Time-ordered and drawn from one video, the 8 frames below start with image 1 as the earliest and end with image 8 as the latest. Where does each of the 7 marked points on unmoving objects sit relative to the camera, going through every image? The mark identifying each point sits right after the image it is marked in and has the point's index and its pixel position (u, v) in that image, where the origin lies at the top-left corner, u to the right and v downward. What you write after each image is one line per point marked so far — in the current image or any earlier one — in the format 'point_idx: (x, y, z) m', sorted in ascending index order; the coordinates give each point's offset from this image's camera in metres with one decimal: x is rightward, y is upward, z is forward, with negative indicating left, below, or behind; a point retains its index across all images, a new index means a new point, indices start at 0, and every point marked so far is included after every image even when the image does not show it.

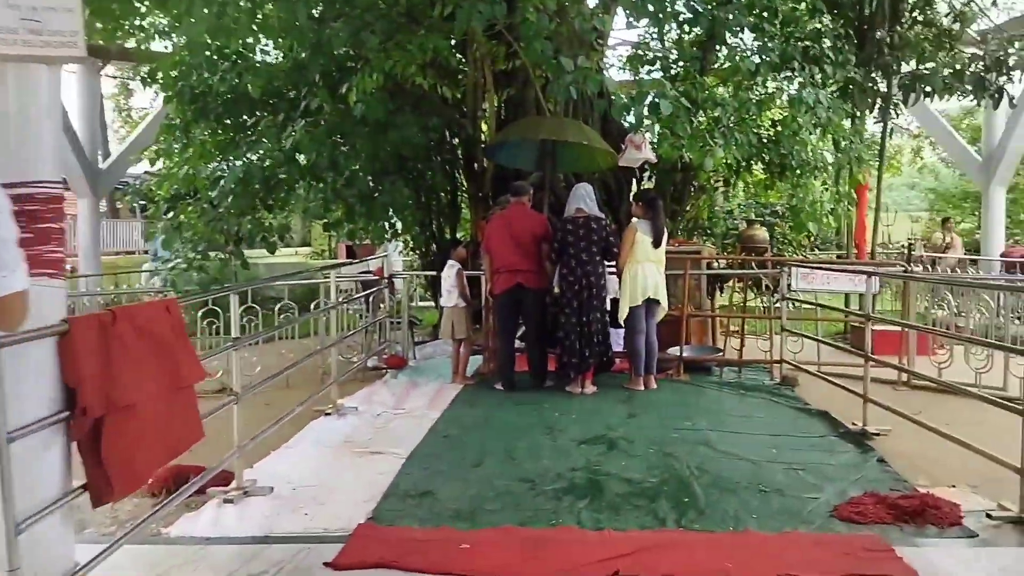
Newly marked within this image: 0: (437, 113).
0: (-0.8, +1.9, +7.9) m
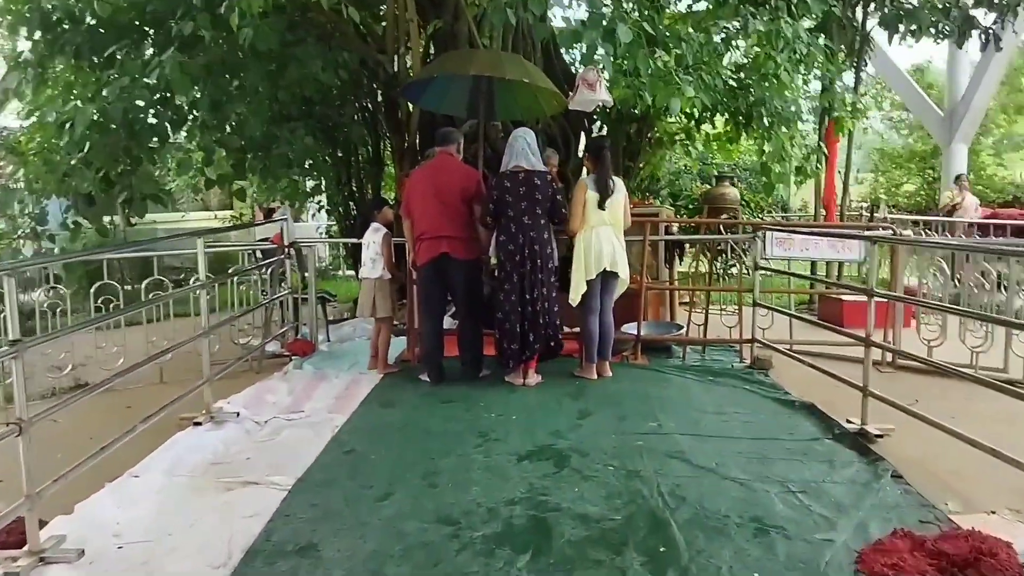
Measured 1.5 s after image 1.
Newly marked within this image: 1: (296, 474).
0: (-1.5, +2.1, +6.7) m
1: (-1.0, -0.9, +3.7) m
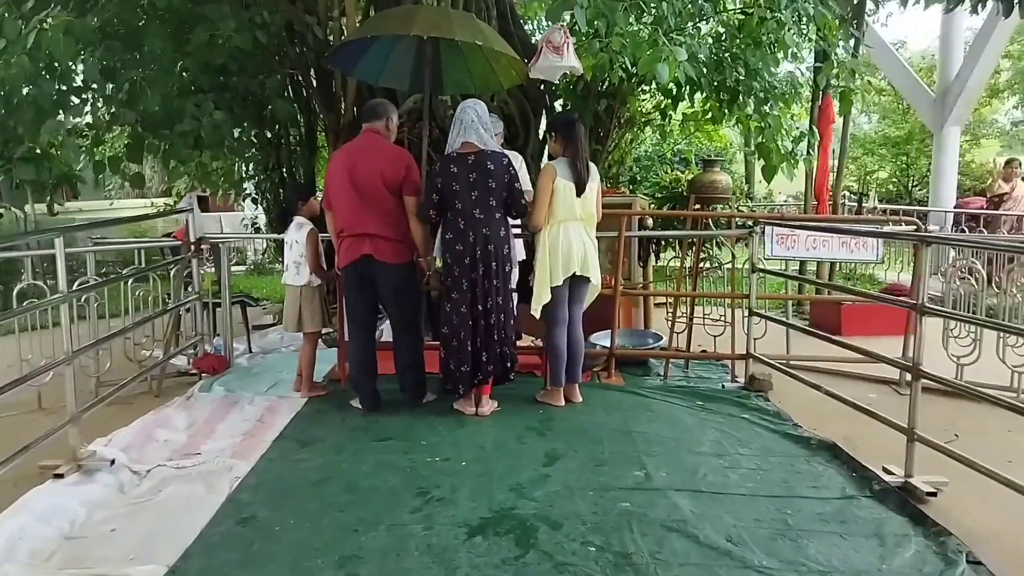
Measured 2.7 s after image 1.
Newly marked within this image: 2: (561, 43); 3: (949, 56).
0: (-1.8, +2.1, +5.6) m
1: (-1.2, -1.0, +2.7) m
2: (+0.3, +1.5, +4.5) m
3: (+5.5, +2.9, +9.5) m
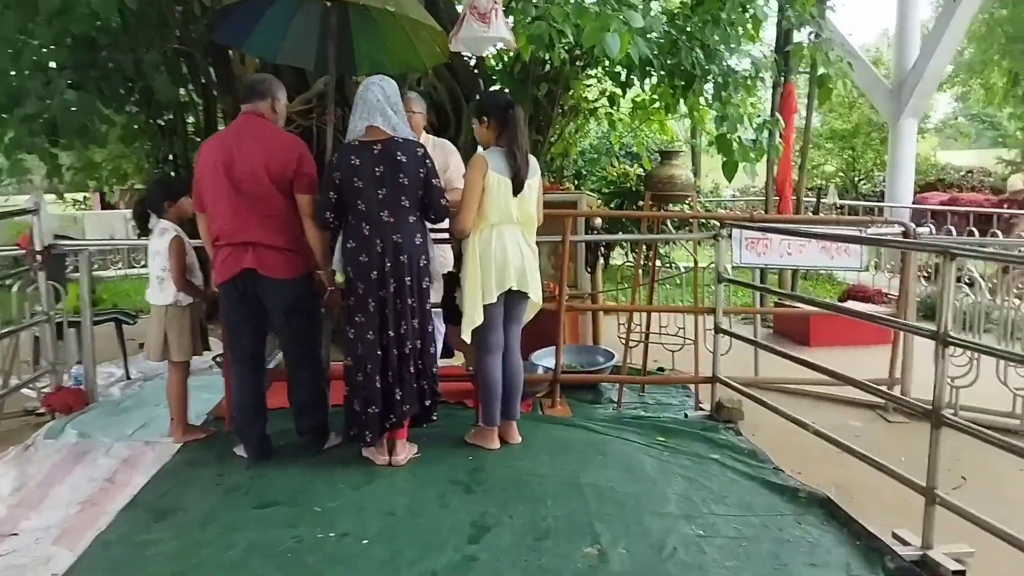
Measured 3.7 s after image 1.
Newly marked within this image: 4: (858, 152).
0: (-2.3, +2.0, +4.7) m
1: (-1.5, -1.1, +1.8) m
2: (-0.1, +1.4, +3.8) m
3: (+4.7, +2.9, +9.1) m
4: (+6.2, +2.4, +13.5) m
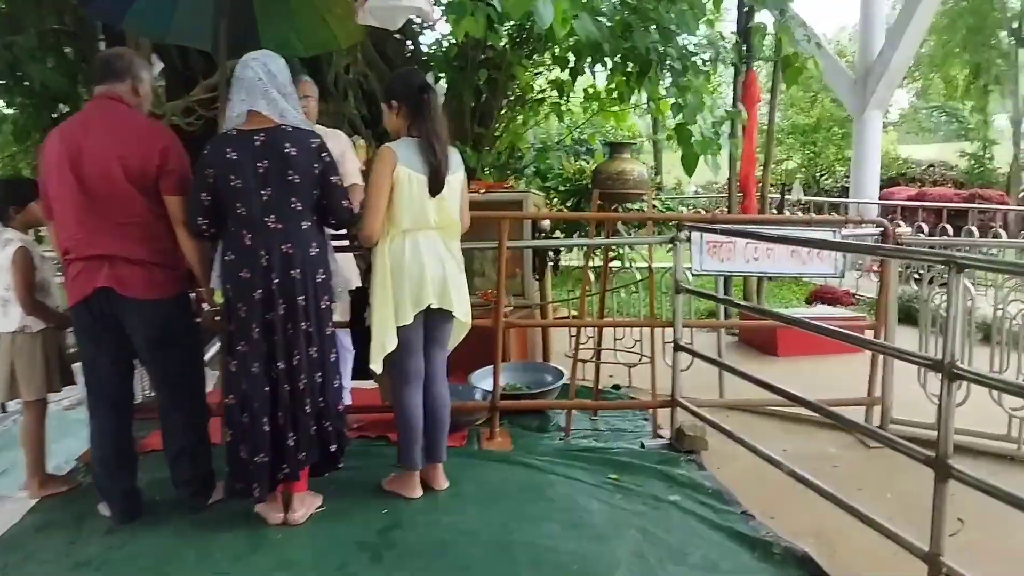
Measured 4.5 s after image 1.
0: (-2.7, +1.9, +4.1) m
1: (-1.7, -1.2, +1.2) m
2: (-0.4, +1.3, +3.2) m
3: (+4.1, +2.9, +8.7) m
4: (+5.4, +2.5, +13.2) m
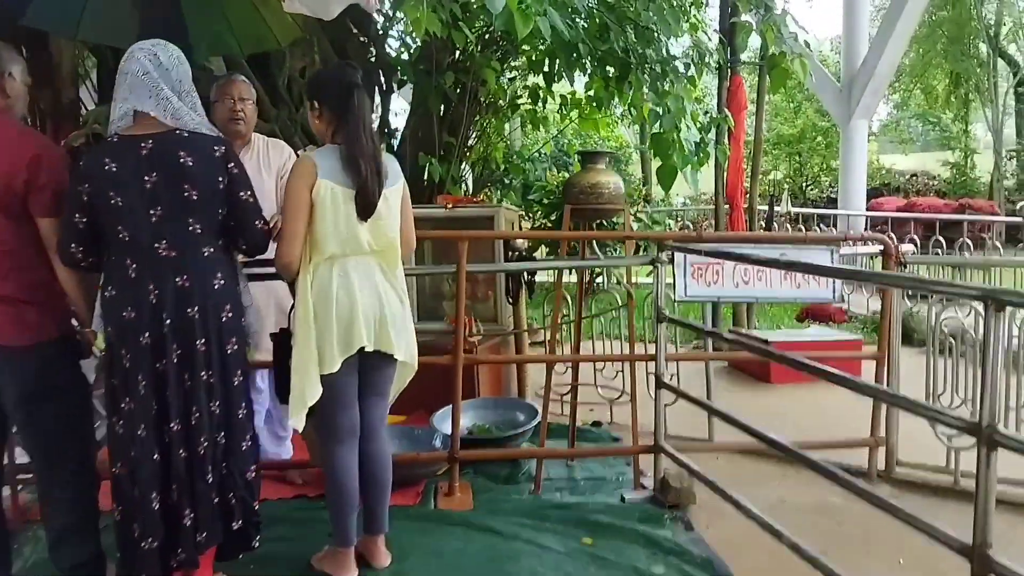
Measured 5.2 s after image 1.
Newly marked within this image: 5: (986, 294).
0: (-2.9, +1.8, +3.6) m
1: (-1.8, -1.3, +0.7) m
2: (-0.6, +1.2, +2.8) m
3: (+3.8, +2.7, +8.4) m
4: (+5.0, +2.3, +12.9) m
5: (+1.0, 0.0, +1.6) m
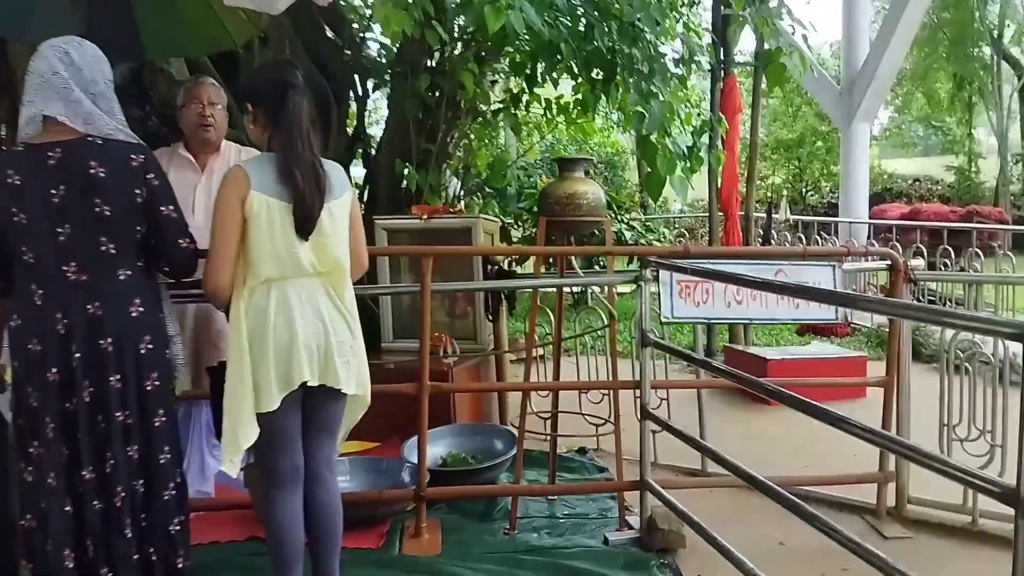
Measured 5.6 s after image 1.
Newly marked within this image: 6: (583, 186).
0: (-3.0, +1.7, +3.3) m
1: (-1.9, -1.4, +0.4) m
2: (-0.7, +1.1, +2.5) m
3: (+3.7, +2.6, +8.1) m
4: (+4.9, +2.1, +12.6) m
5: (+0.9, -0.1, +1.3) m
6: (+0.3, +0.4, +3.3) m
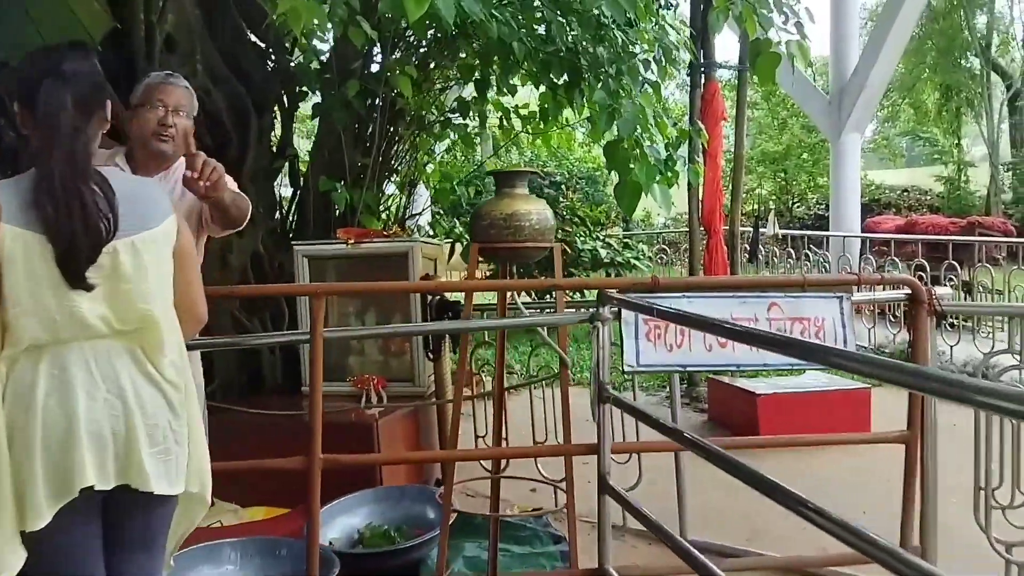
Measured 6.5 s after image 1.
0: (-3.3, +1.5, +2.7) m
1: (-2.1, -1.5, -0.2) m
2: (-1.0, +1.0, +1.9) m
3: (+3.4, +2.5, +7.6) m
4: (+4.5, +1.8, +12.1) m
5: (+0.7, -0.2, +0.7) m
6: (+0.1, +0.3, +2.7) m
